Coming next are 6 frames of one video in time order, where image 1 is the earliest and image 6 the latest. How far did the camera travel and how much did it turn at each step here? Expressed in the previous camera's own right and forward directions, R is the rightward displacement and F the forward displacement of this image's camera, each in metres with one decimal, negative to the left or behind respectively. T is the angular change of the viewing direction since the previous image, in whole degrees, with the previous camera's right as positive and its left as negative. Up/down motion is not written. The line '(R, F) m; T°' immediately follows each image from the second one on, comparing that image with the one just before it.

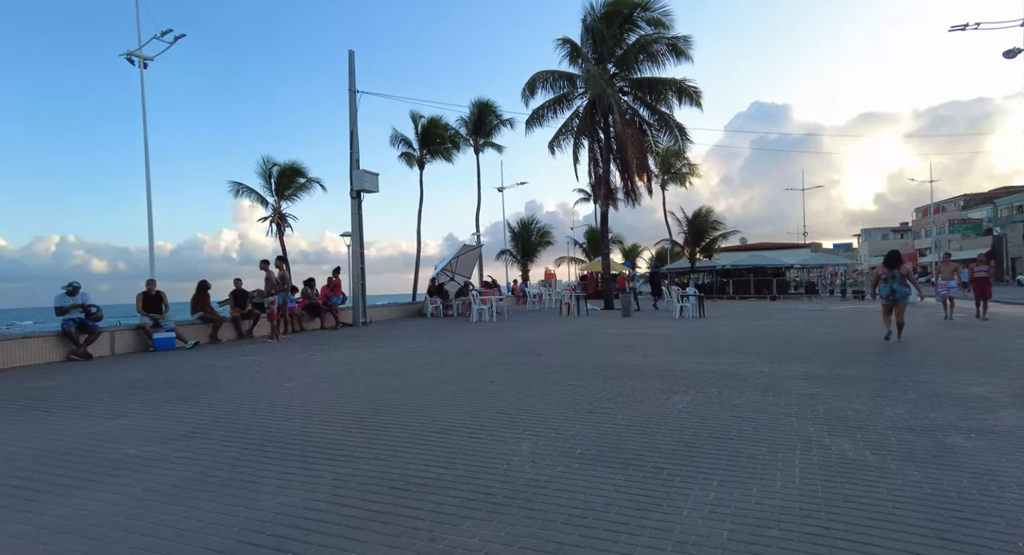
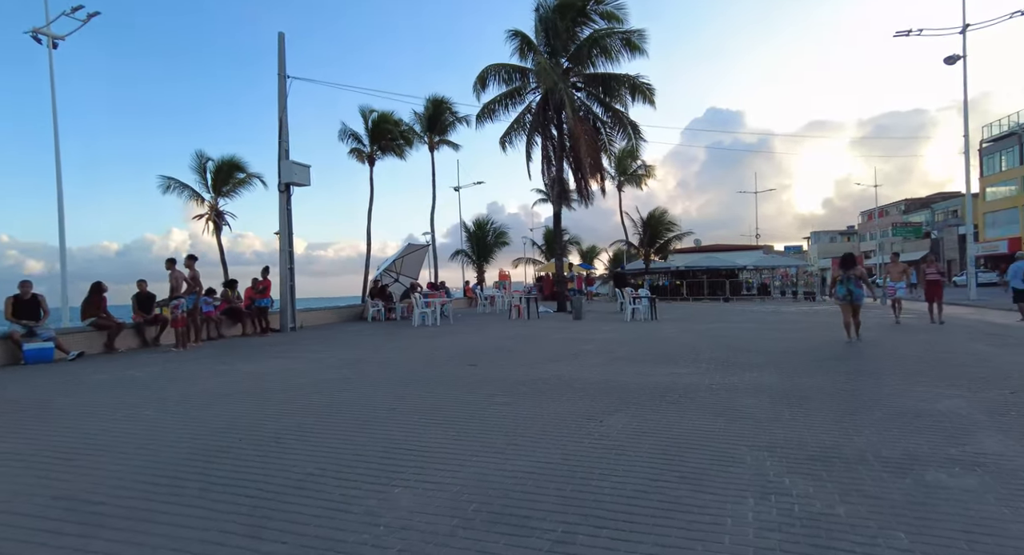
(+0.4, +0.9) m; +4°
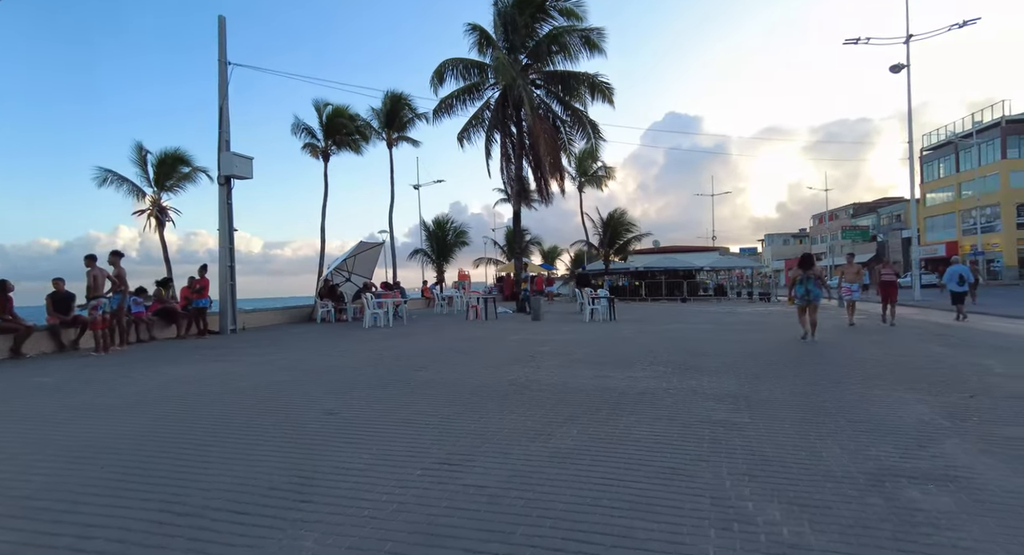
(+0.2, +0.5) m; +4°
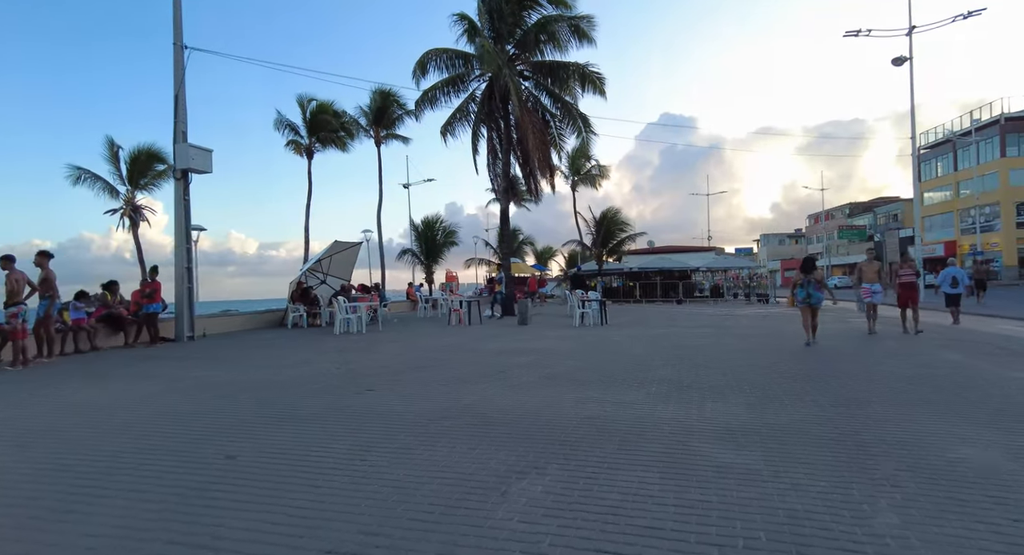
(+0.3, +1.1) m; 0°
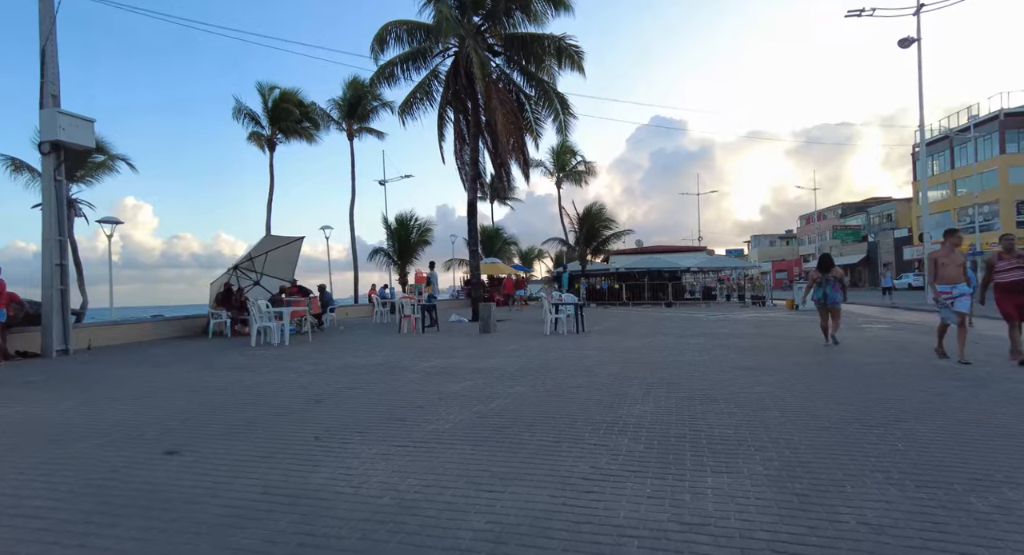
(+0.7, +2.4) m; +1°
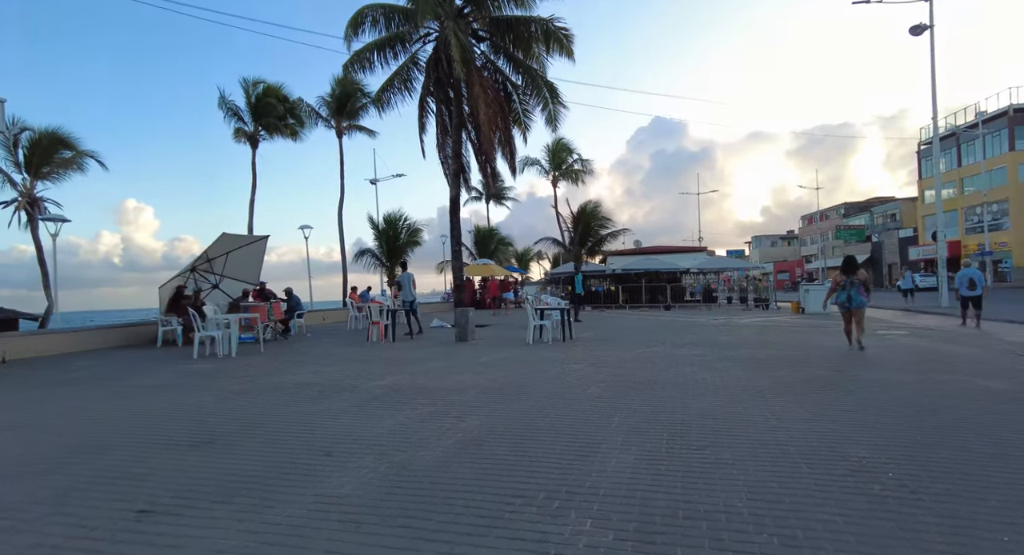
(+0.5, +1.4) m; 0°
